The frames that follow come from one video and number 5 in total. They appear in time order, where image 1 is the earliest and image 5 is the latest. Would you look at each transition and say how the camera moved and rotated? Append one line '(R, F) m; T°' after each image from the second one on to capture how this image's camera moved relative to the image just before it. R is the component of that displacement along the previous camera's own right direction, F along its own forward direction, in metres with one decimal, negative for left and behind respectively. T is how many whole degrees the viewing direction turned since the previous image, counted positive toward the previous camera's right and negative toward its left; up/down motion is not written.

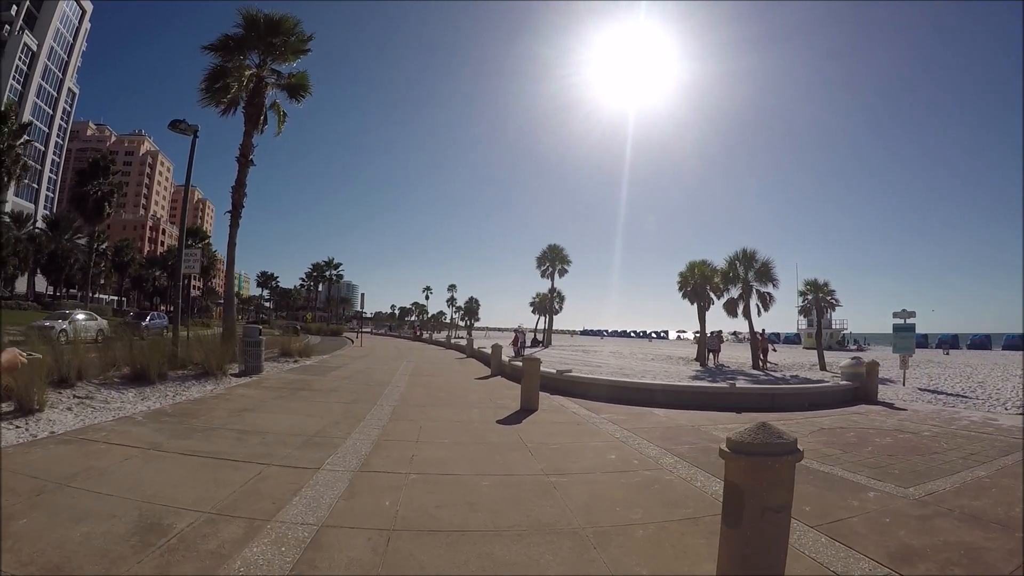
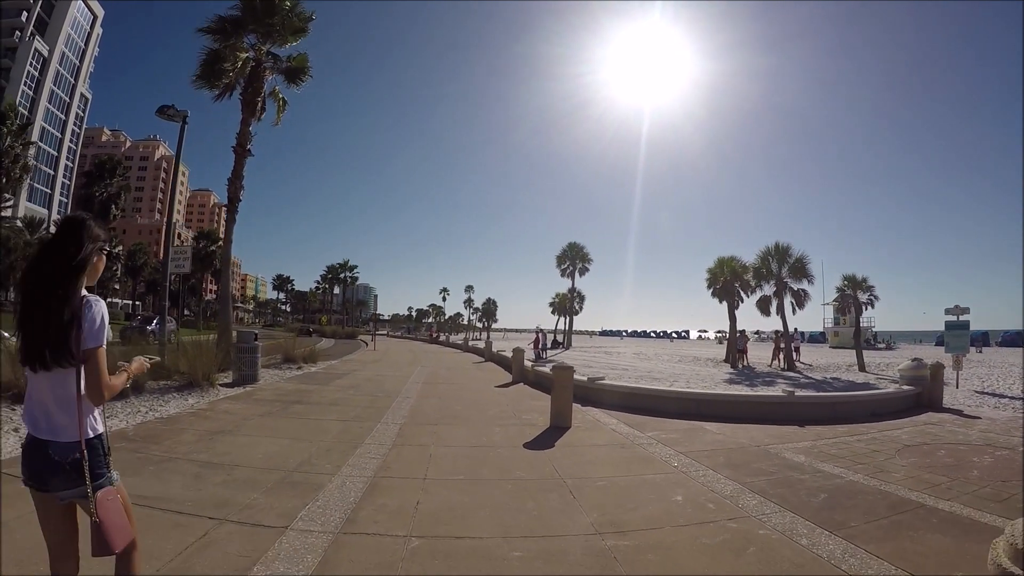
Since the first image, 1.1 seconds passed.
(-0.2, +1.3) m; -2°
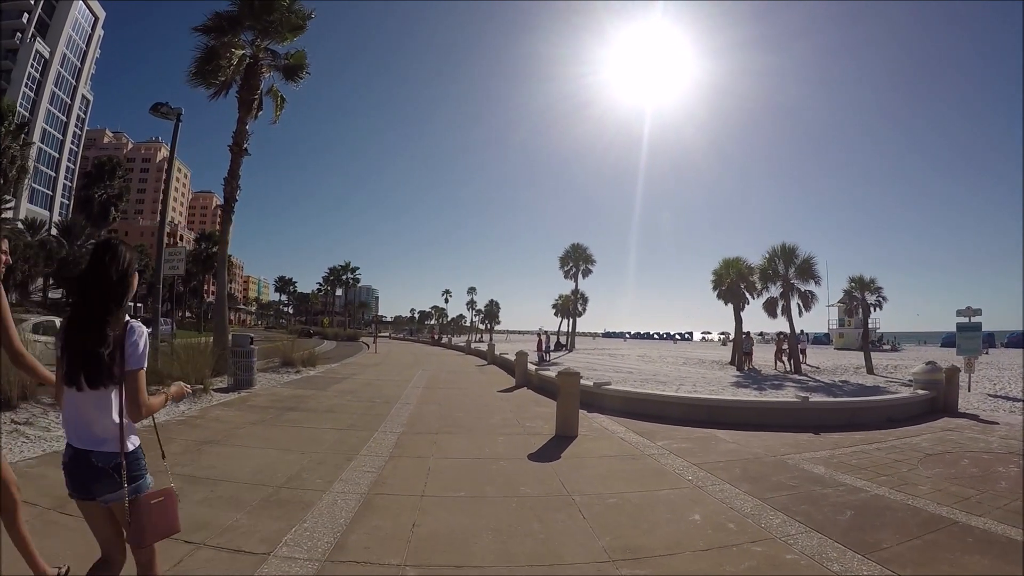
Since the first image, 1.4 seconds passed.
(0.0, +0.3) m; 0°
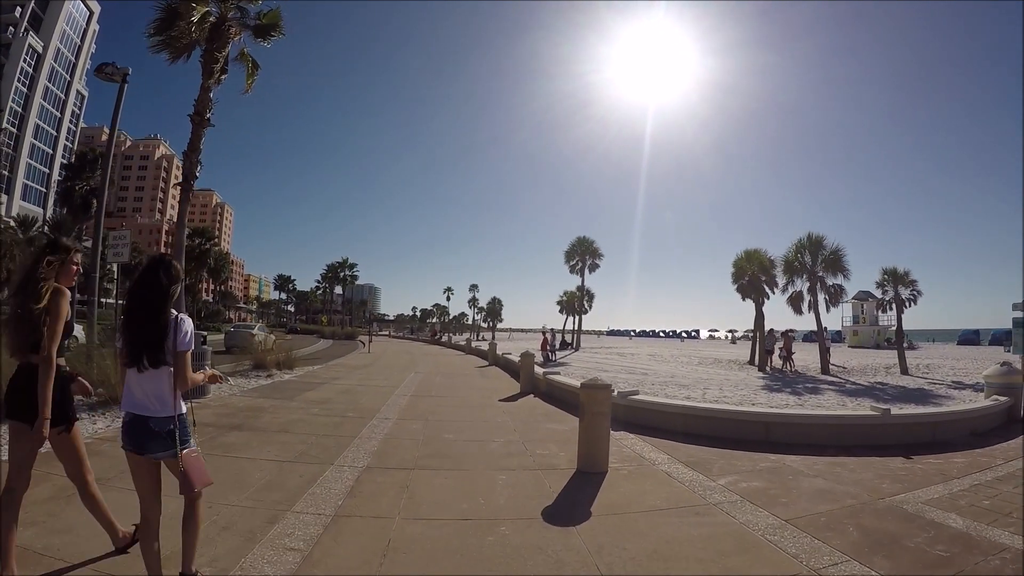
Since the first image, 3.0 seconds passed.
(0.0, +1.8) m; 0°
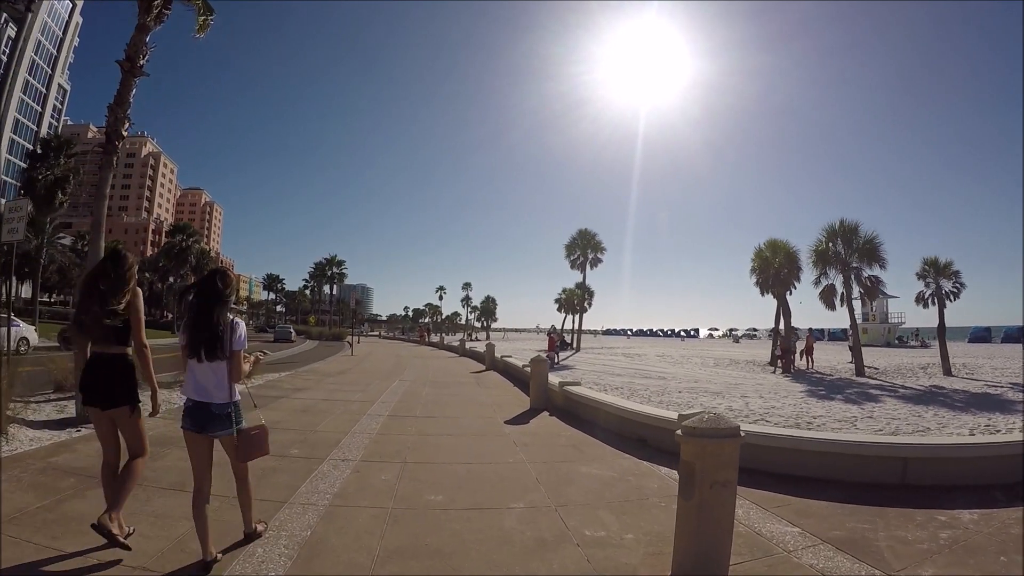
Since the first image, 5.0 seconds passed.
(-0.2, +2.3) m; +1°
